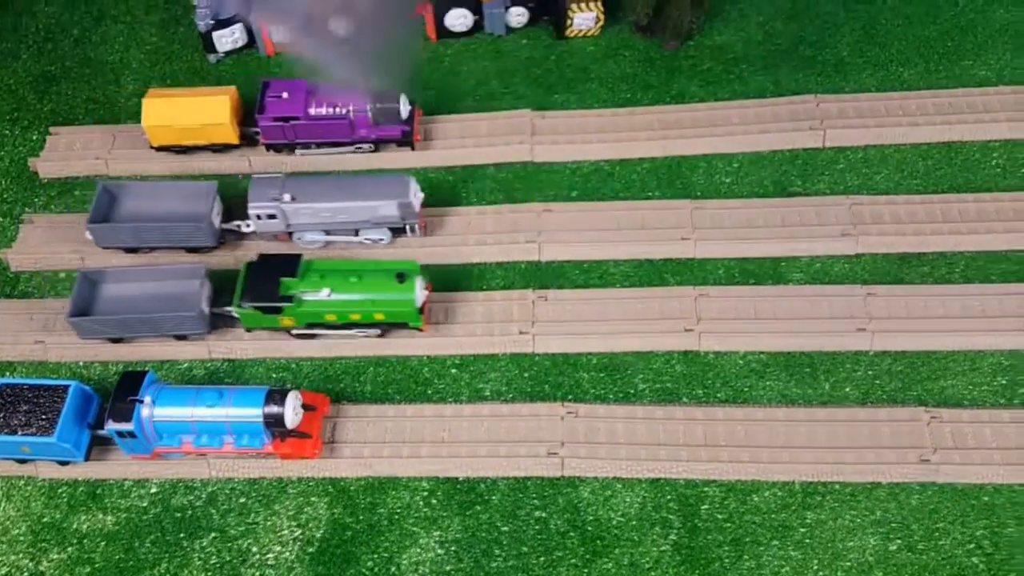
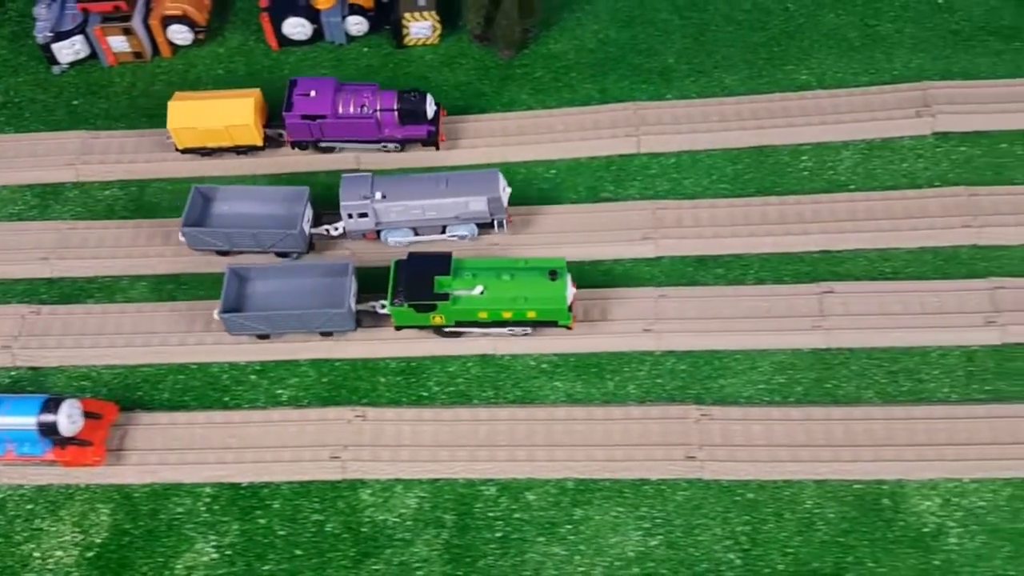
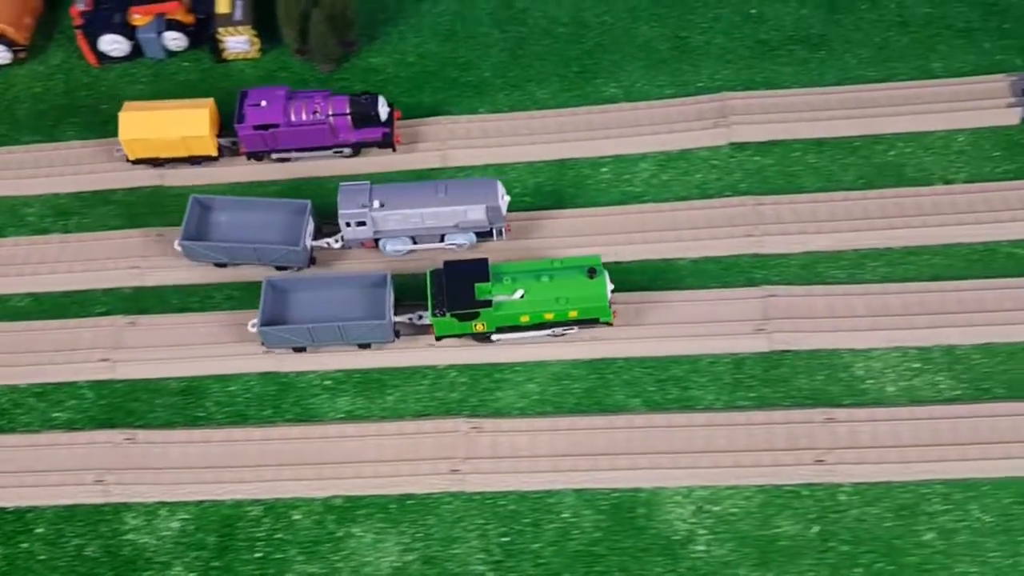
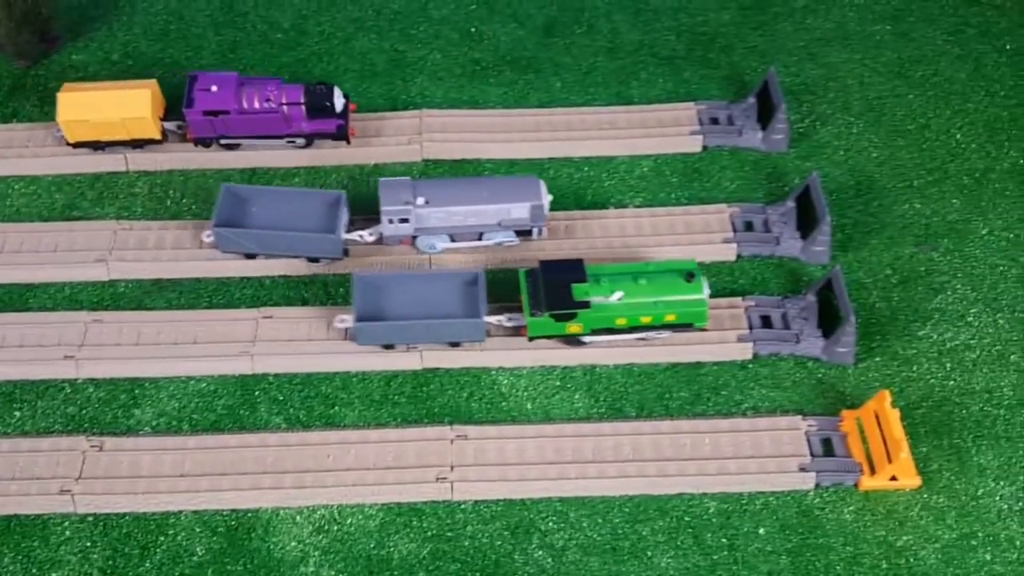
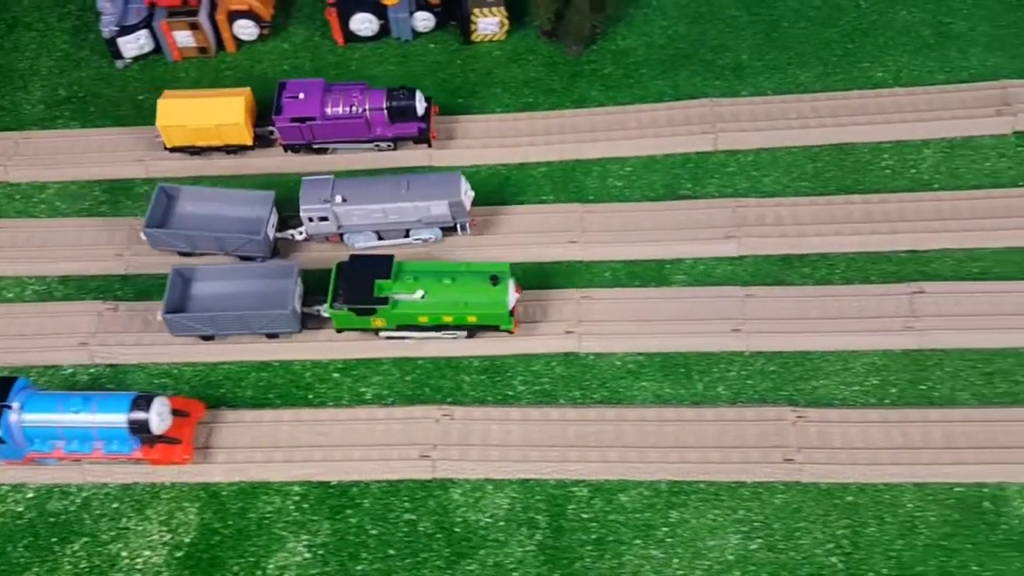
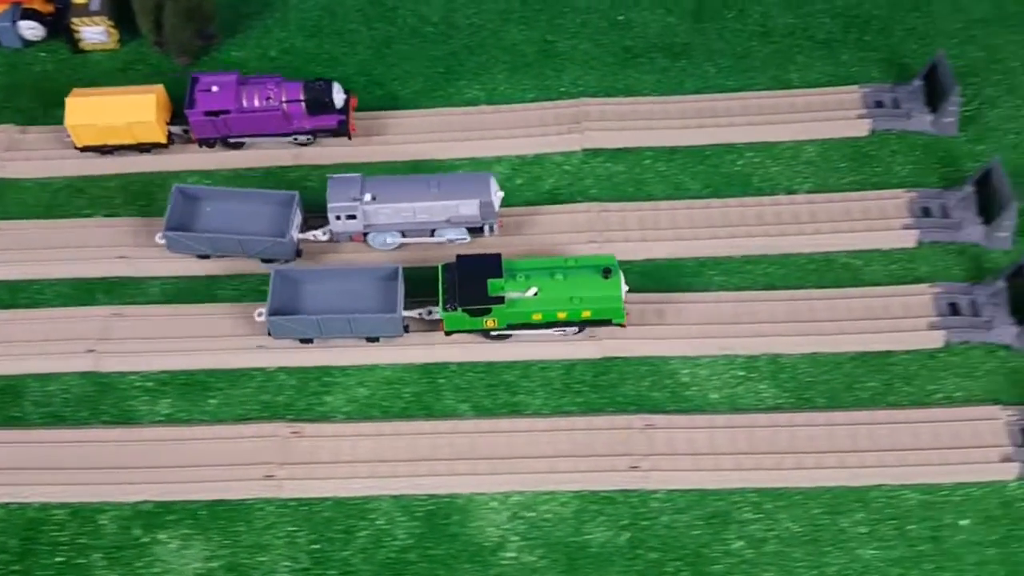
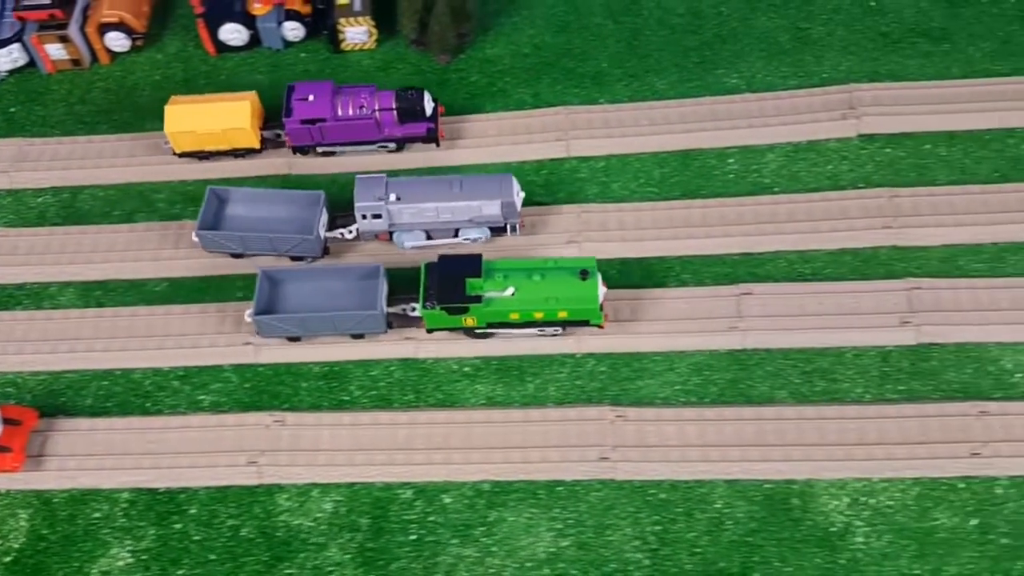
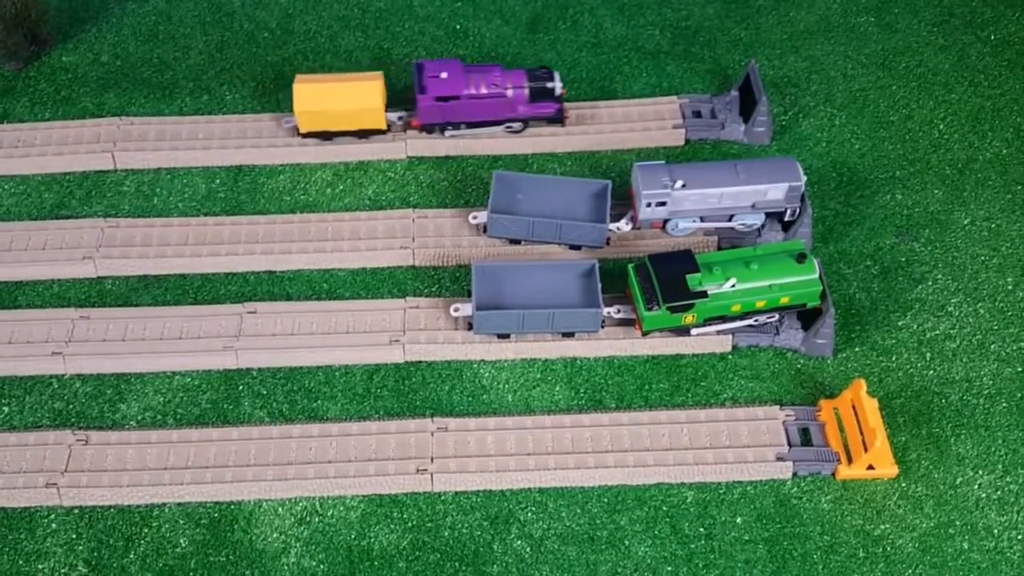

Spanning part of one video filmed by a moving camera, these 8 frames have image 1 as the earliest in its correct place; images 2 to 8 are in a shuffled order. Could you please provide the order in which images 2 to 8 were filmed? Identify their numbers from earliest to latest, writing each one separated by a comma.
5, 2, 7, 3, 6, 4, 8
